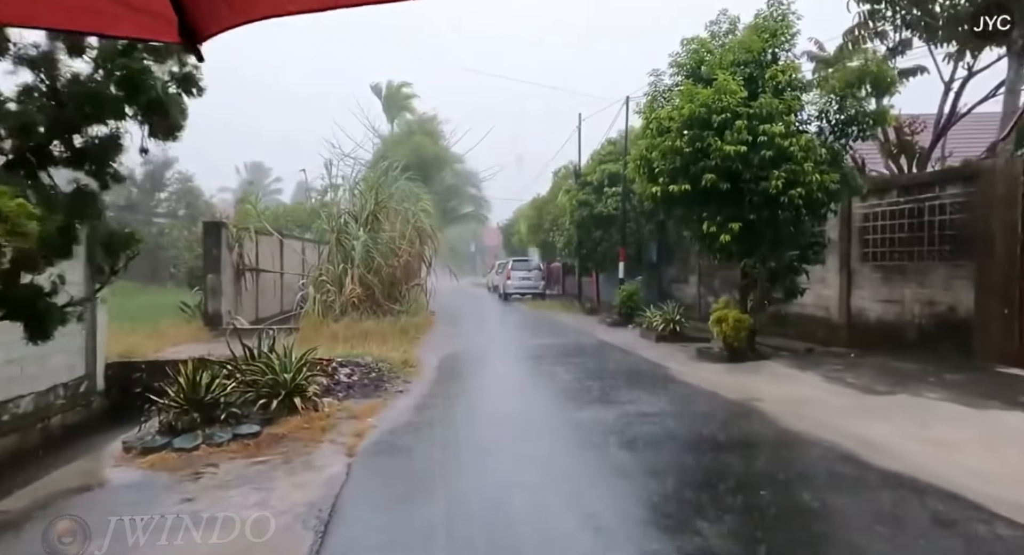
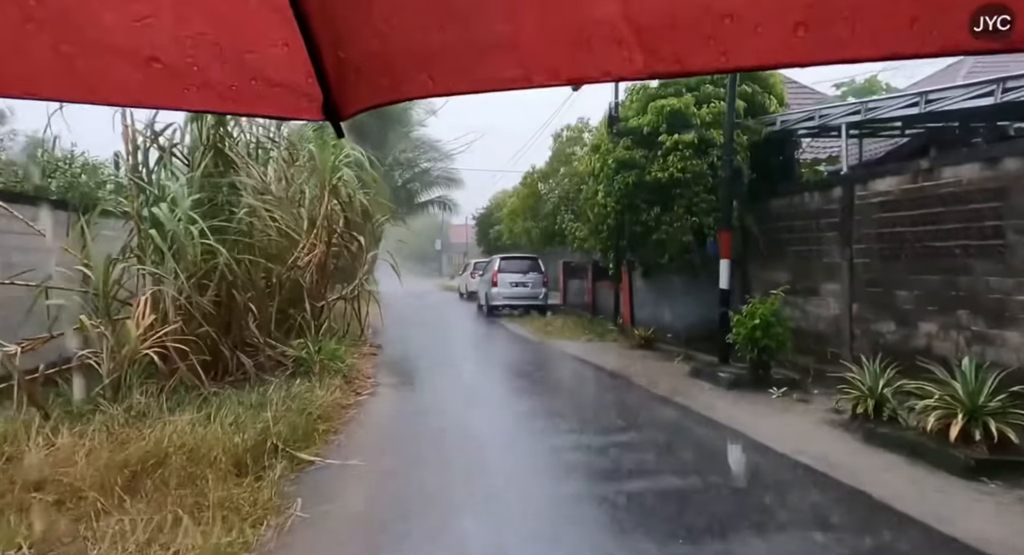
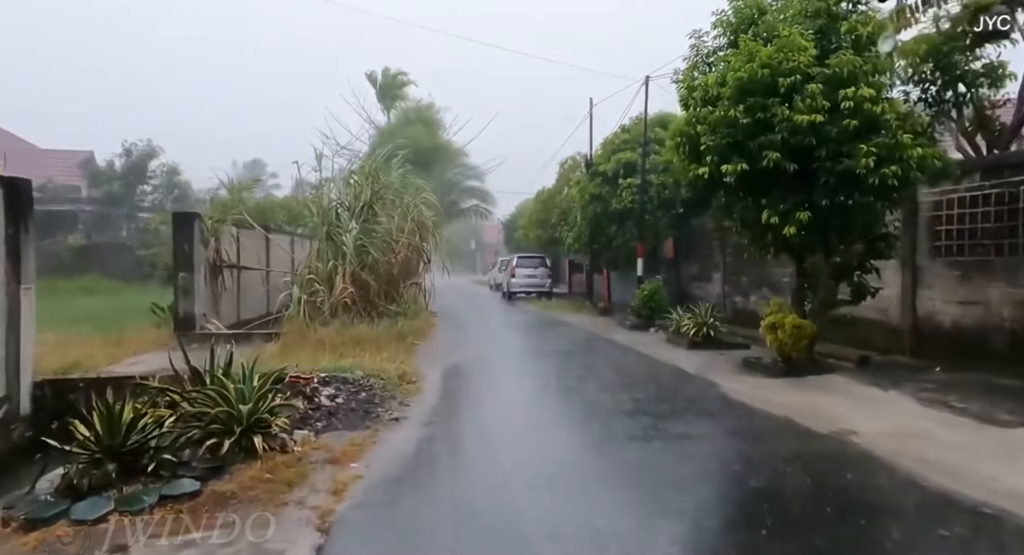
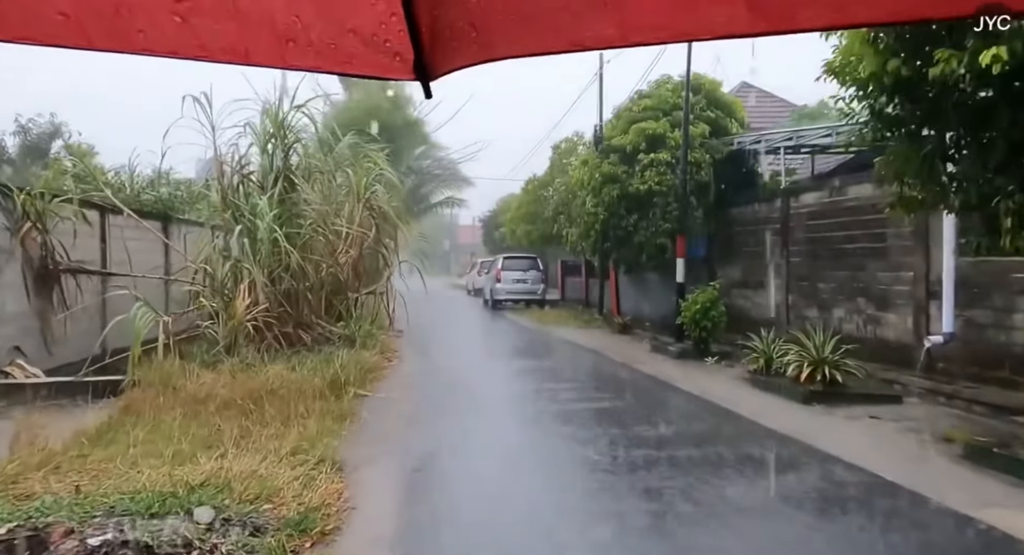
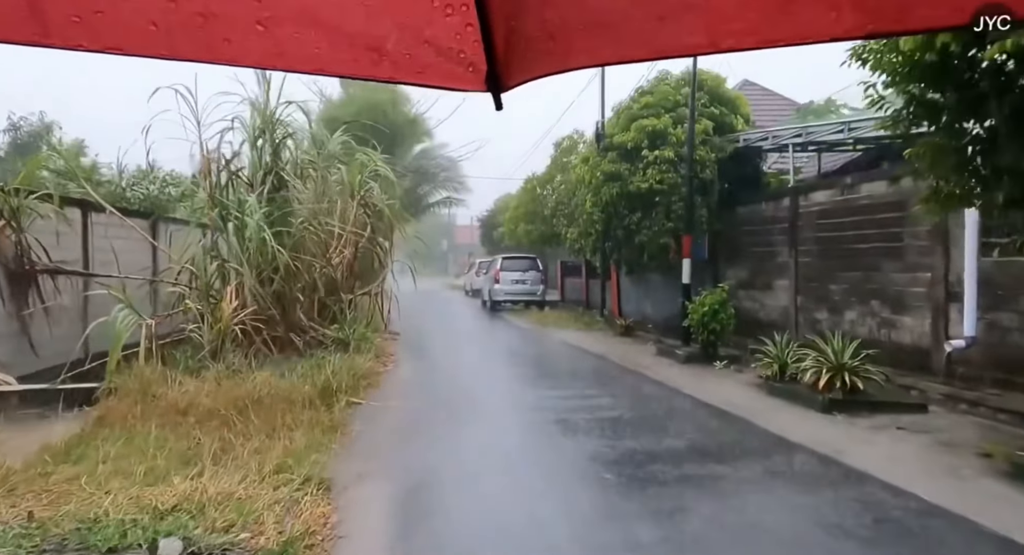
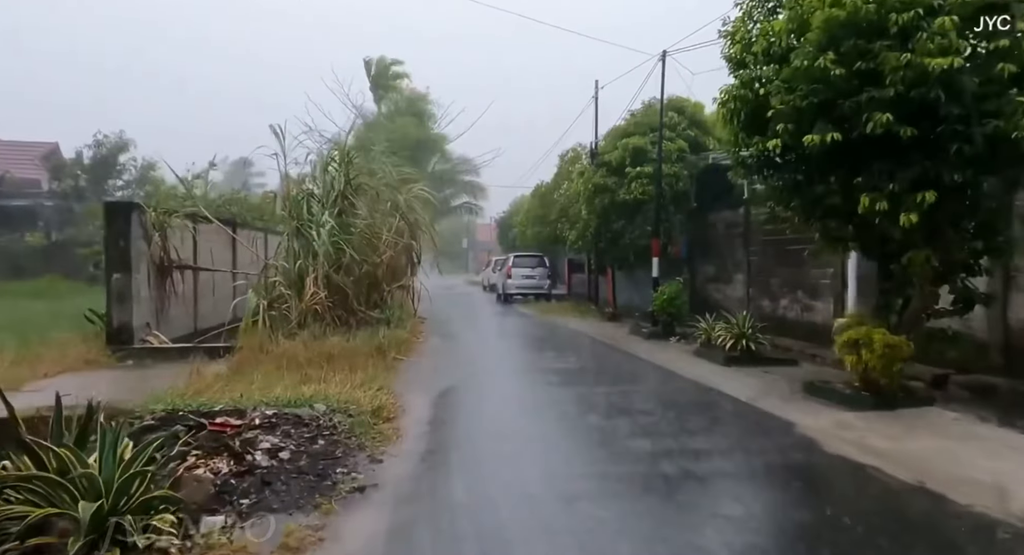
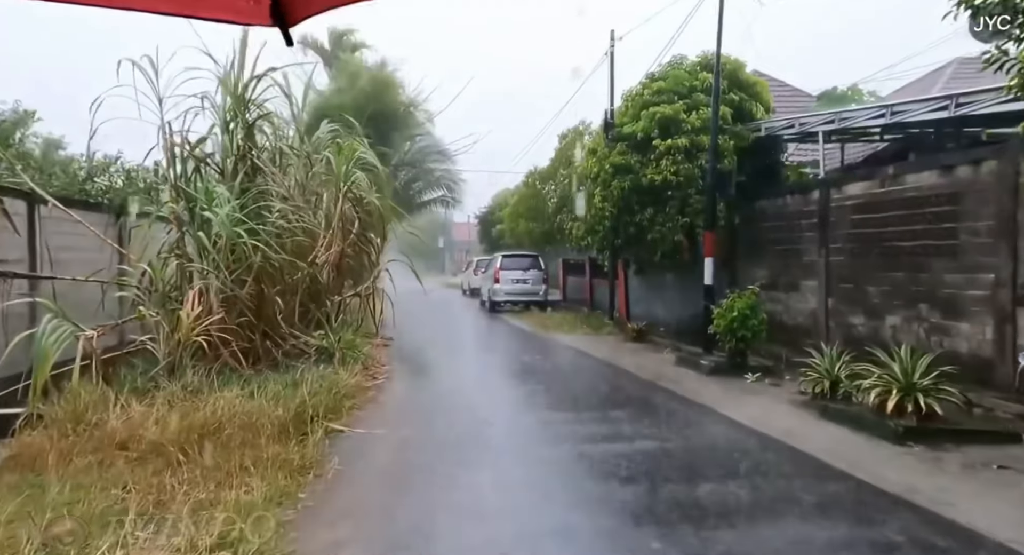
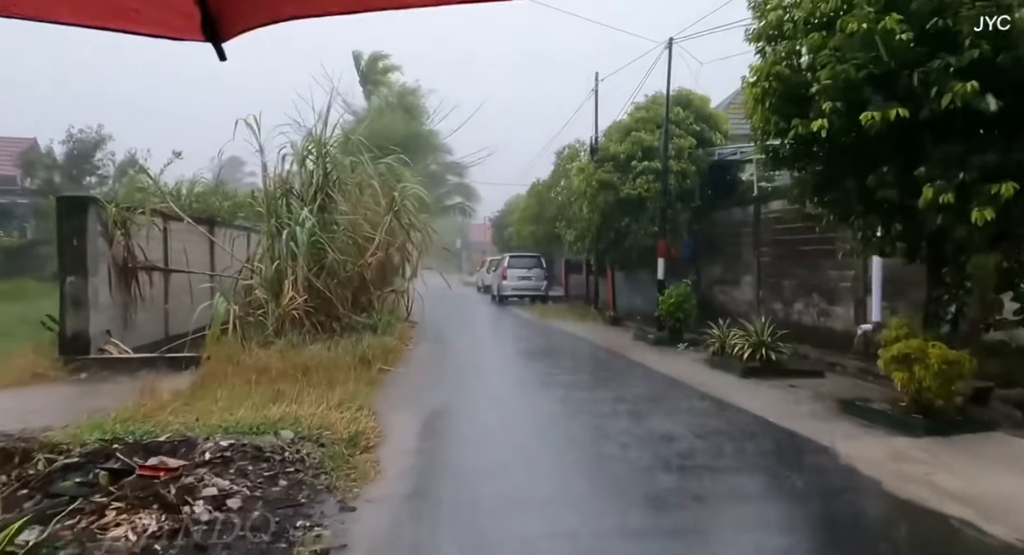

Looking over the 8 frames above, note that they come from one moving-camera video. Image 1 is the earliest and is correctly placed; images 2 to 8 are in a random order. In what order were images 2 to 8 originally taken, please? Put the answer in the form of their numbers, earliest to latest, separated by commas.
3, 6, 8, 4, 5, 7, 2
